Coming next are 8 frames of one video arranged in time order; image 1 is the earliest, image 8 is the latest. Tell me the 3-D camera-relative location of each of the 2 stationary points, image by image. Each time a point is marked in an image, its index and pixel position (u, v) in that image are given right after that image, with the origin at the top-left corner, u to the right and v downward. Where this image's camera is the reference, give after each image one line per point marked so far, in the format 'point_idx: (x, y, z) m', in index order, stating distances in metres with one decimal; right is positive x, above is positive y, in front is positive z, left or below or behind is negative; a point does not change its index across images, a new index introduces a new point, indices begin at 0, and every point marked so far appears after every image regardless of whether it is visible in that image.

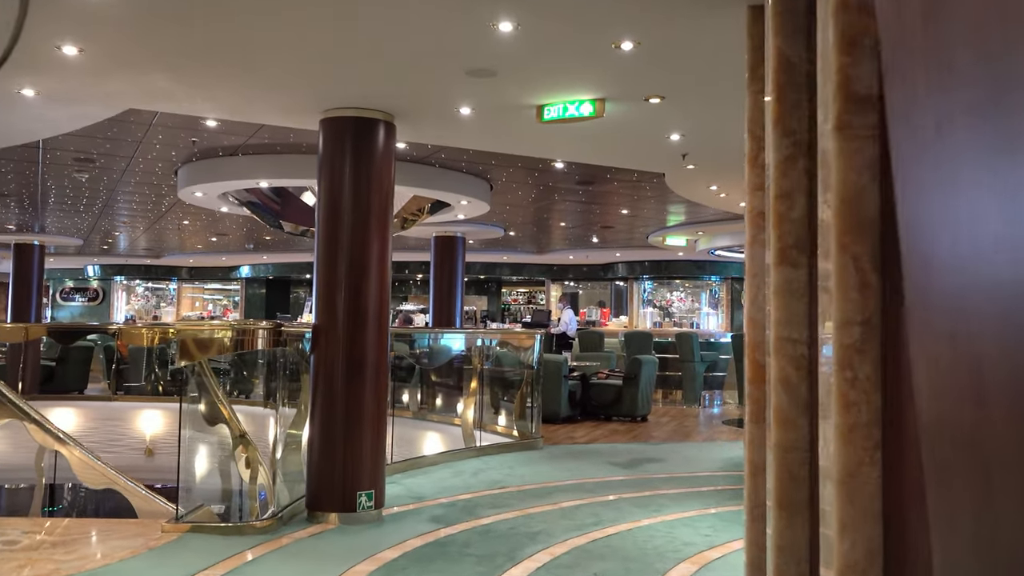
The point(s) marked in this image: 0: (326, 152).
0: (-1.1, +0.8, +5.1) m
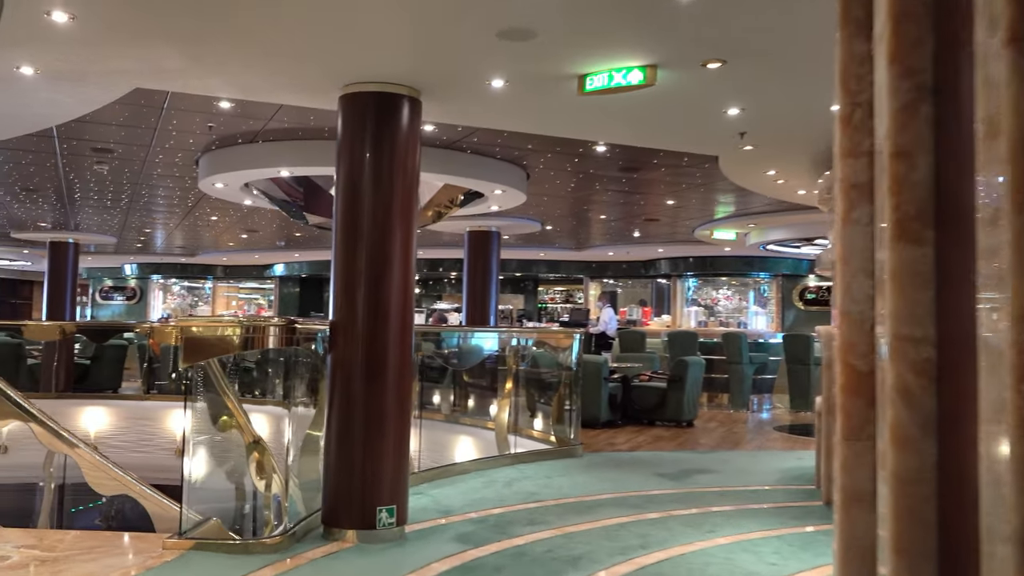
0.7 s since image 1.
0: (-0.9, +0.8, +4.6) m
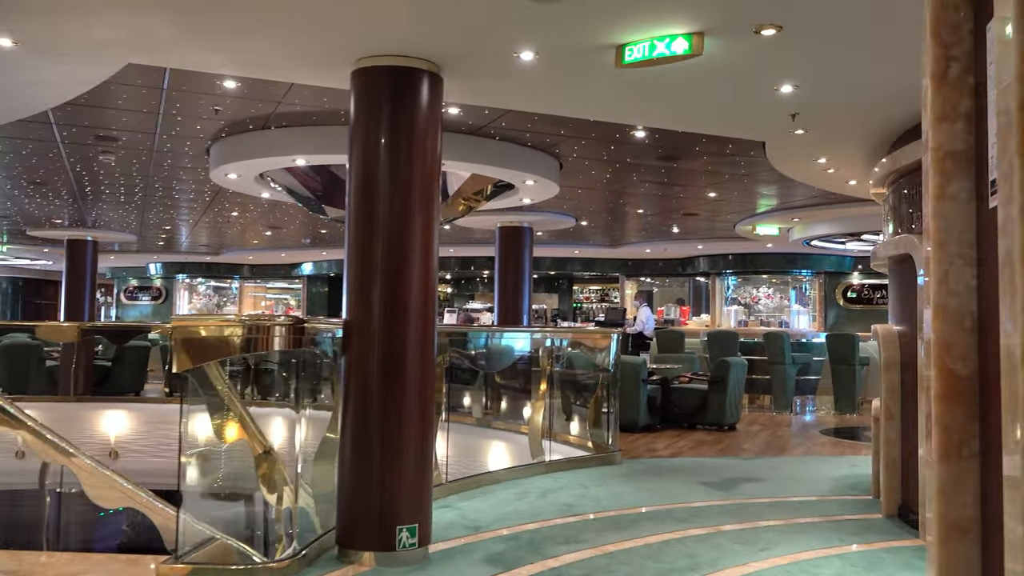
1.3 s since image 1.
0: (-0.7, +0.9, +4.3) m
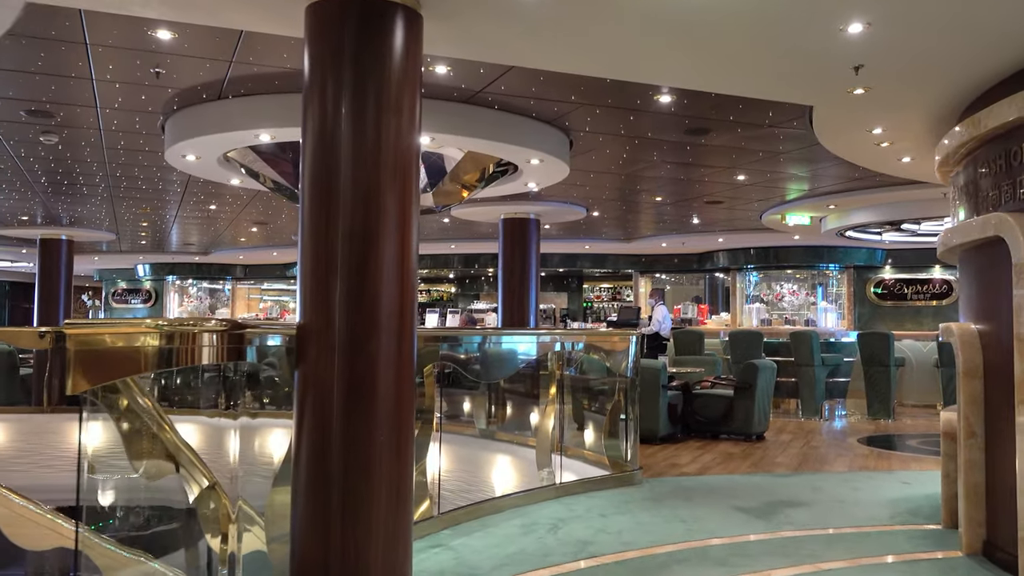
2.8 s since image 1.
0: (-0.8, +0.9, +3.4) m
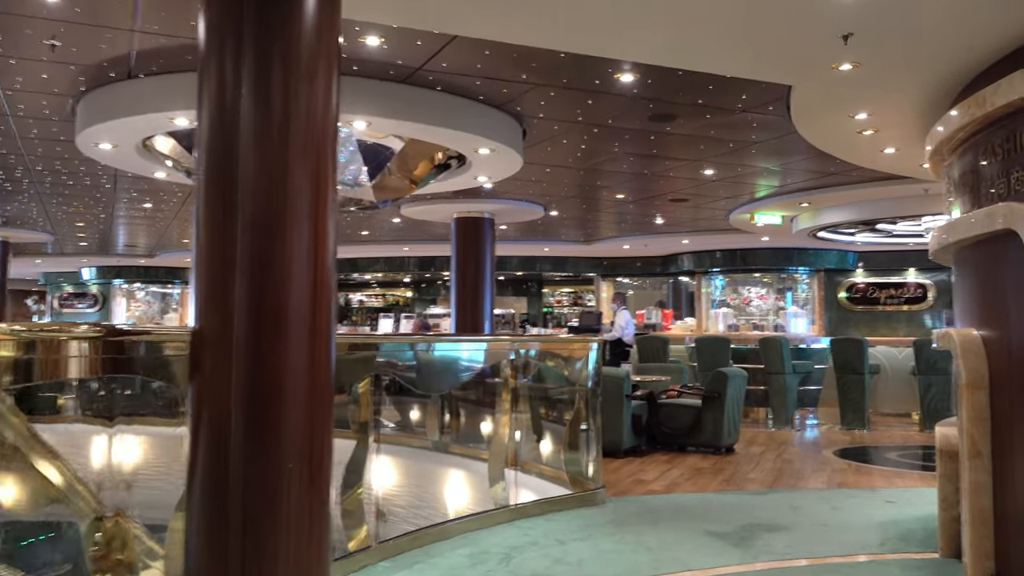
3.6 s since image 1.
0: (-1.0, +0.9, +2.7) m
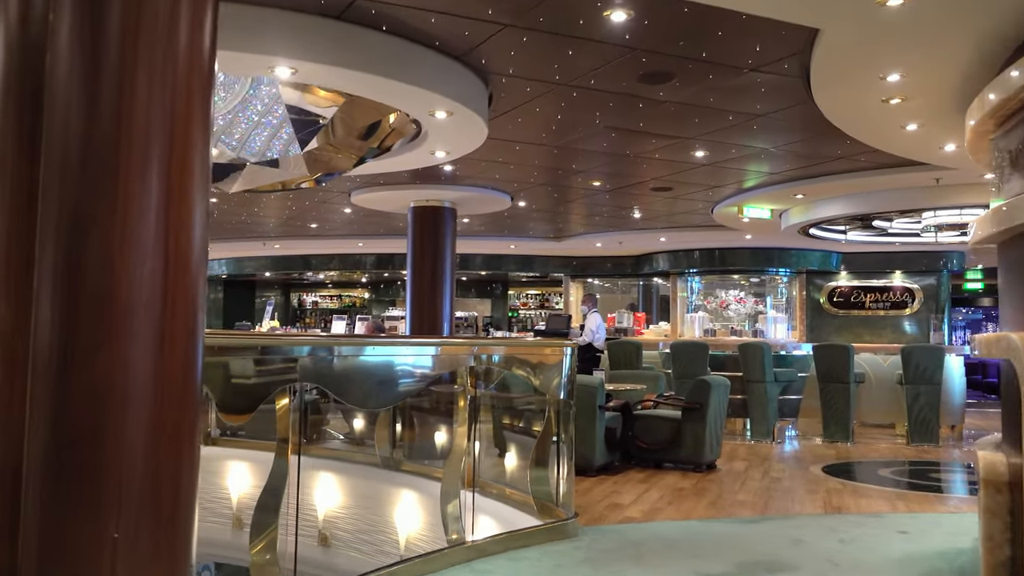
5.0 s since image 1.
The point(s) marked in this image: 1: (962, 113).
0: (-1.1, +0.9, +1.8) m
1: (+2.4, +0.9, +4.7) m
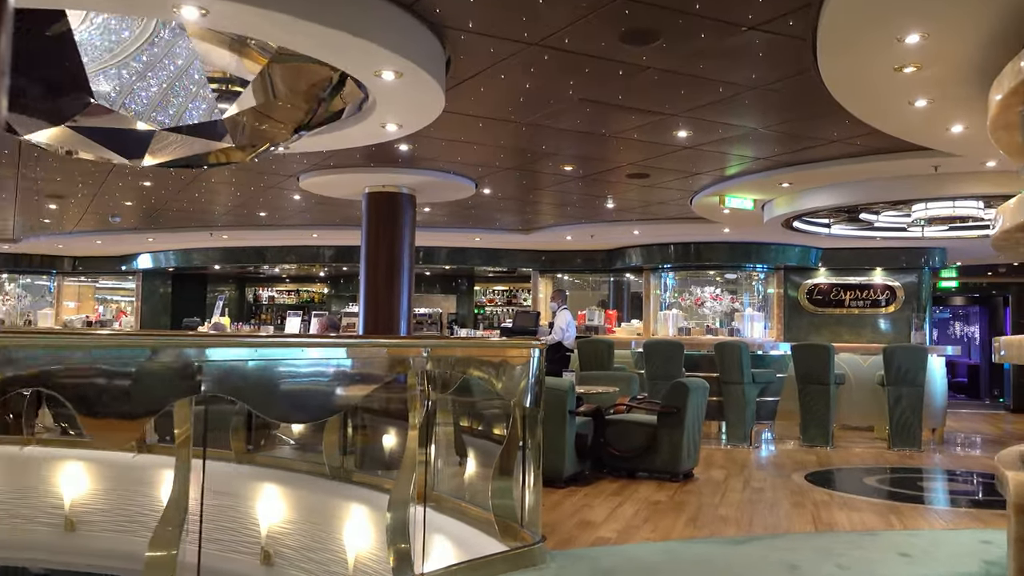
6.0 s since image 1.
0: (-1.1, +1.0, +1.2) m
1: (+2.3, +1.0, +4.2) m
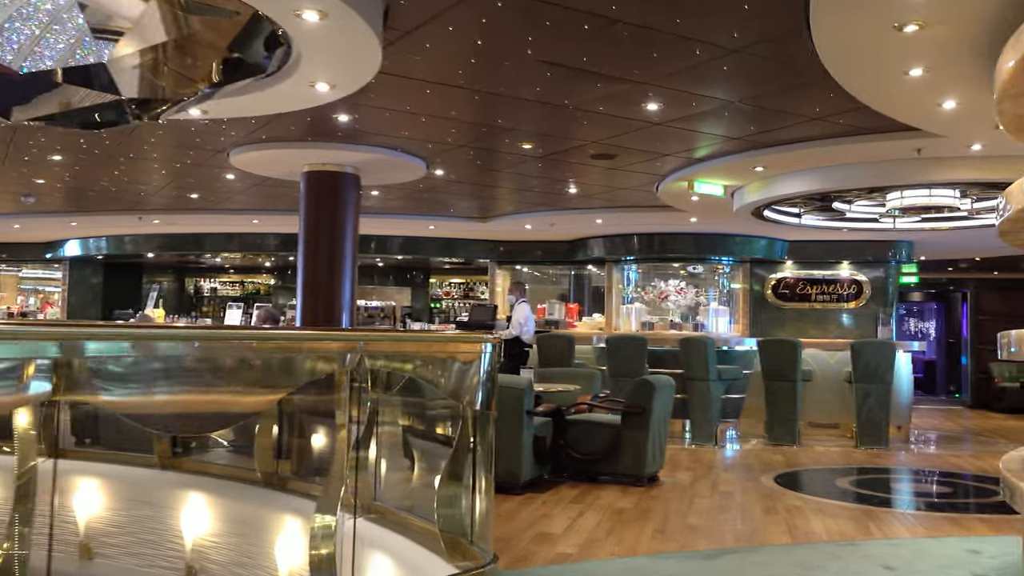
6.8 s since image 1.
0: (-1.2, +1.0, +0.6) m
1: (+2.0, +1.0, +3.8) m
